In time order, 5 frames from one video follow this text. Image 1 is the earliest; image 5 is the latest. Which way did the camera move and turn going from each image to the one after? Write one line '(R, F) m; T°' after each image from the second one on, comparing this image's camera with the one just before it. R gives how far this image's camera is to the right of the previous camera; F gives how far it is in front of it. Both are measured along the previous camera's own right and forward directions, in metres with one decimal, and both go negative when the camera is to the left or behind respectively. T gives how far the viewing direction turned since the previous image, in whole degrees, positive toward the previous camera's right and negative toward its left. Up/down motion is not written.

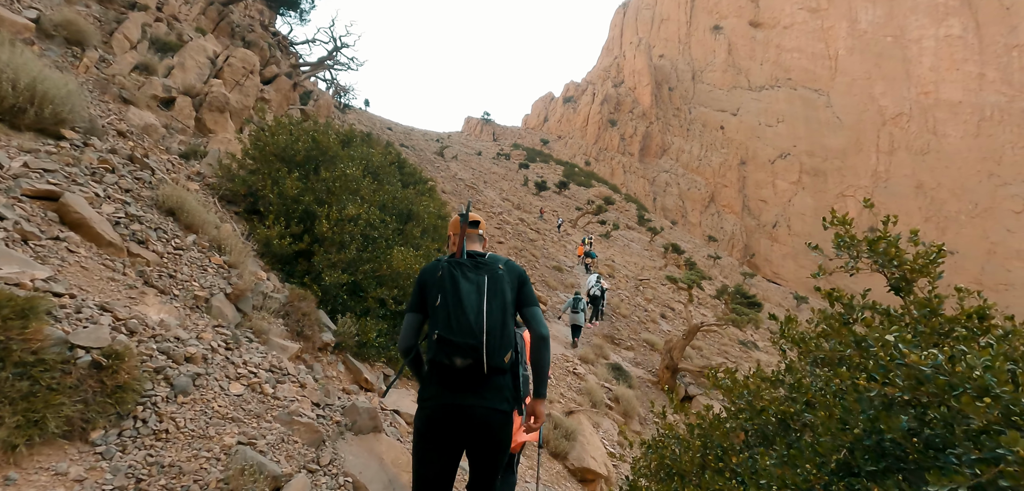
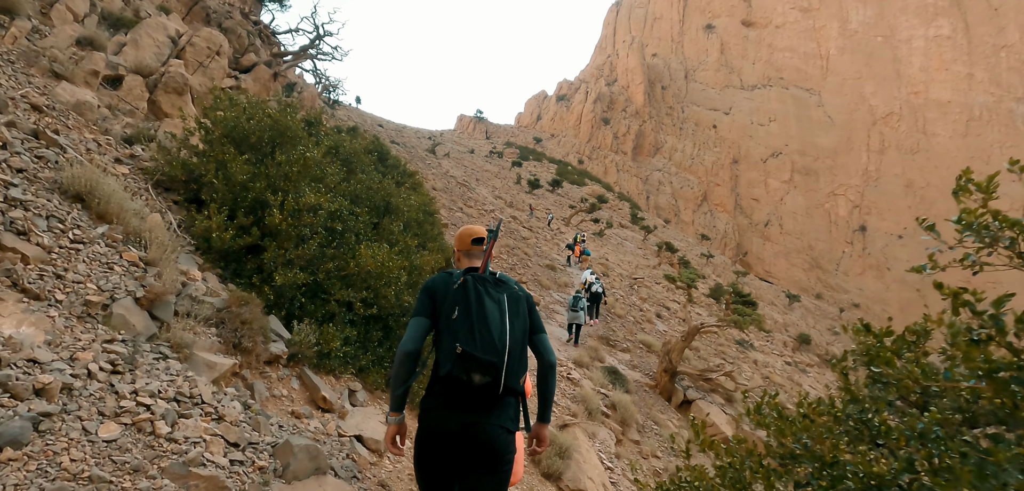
(+0.1, +0.7) m; +1°
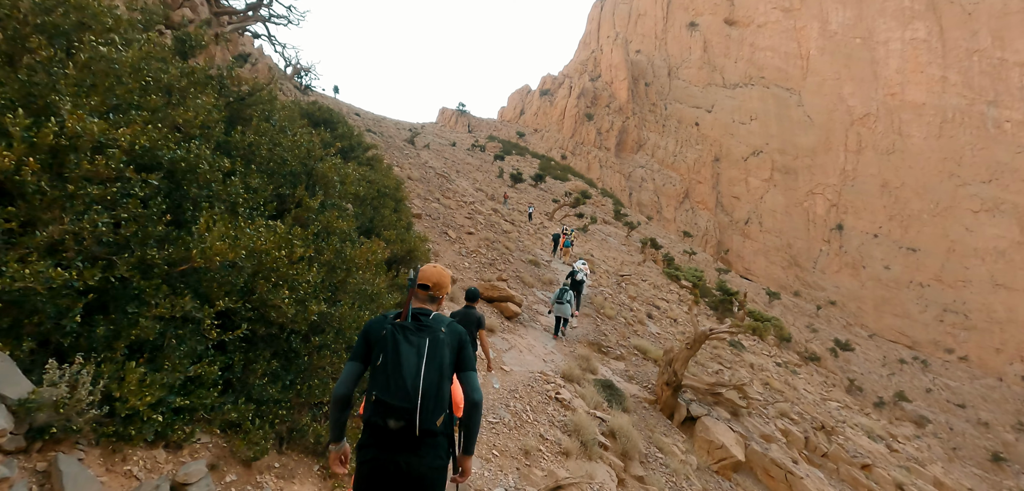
(+0.1, +2.1) m; +2°
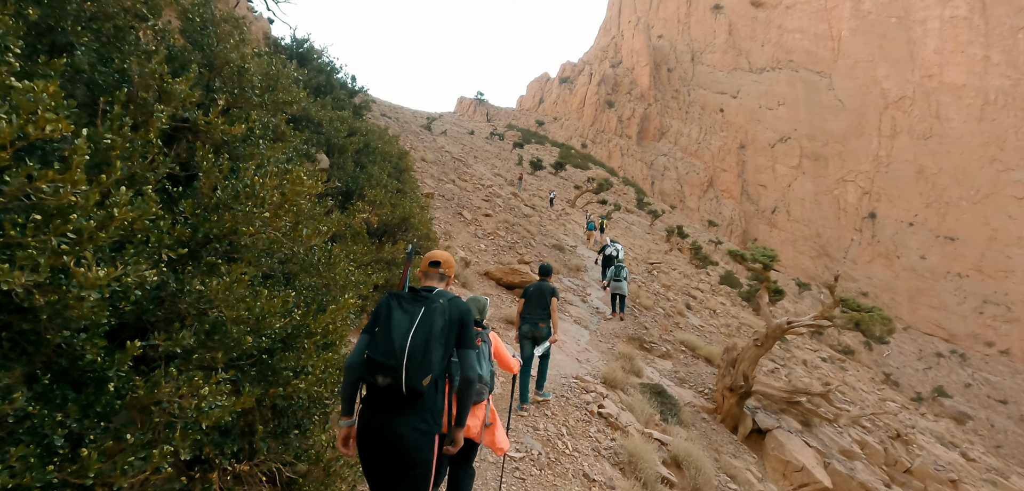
(-0.1, +2.2) m; -2°
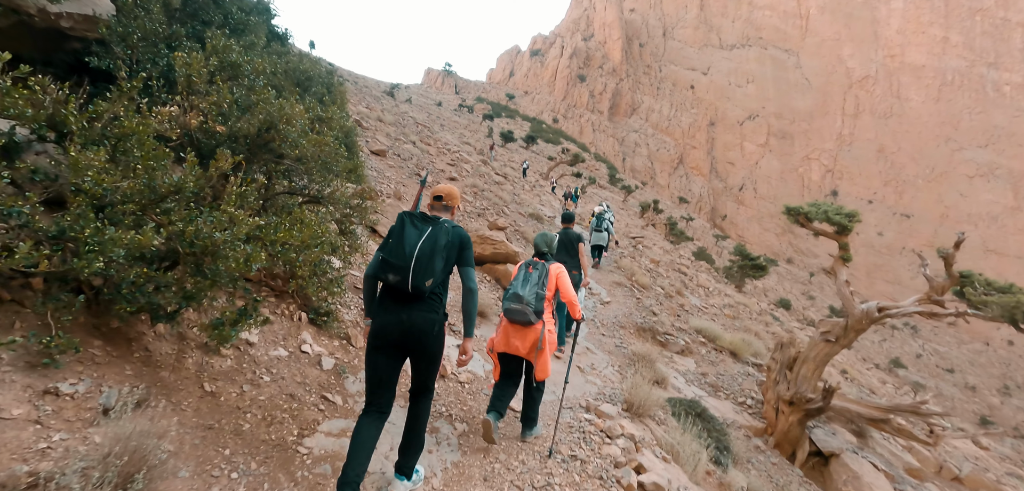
(0.0, +3.1) m; +4°
